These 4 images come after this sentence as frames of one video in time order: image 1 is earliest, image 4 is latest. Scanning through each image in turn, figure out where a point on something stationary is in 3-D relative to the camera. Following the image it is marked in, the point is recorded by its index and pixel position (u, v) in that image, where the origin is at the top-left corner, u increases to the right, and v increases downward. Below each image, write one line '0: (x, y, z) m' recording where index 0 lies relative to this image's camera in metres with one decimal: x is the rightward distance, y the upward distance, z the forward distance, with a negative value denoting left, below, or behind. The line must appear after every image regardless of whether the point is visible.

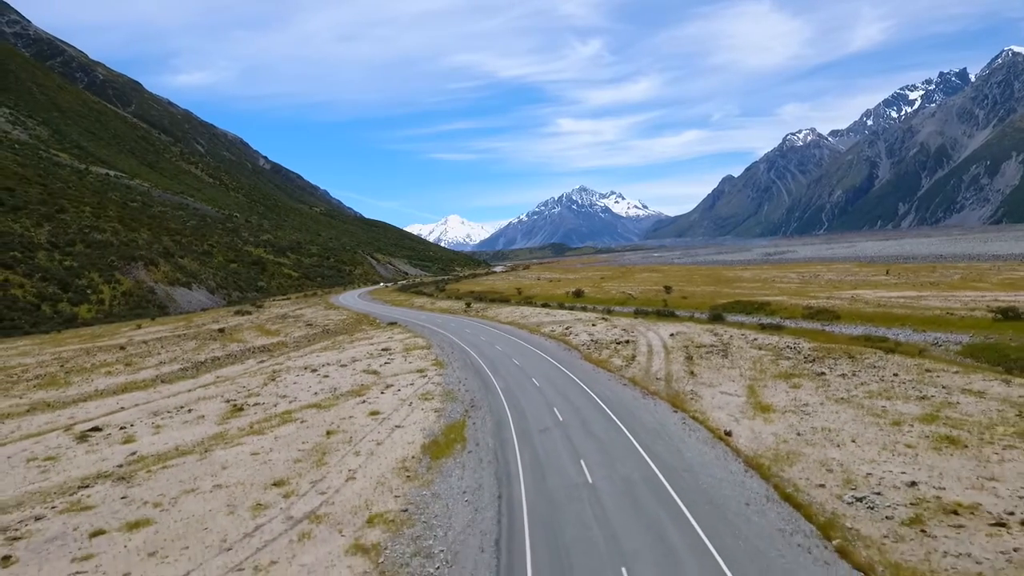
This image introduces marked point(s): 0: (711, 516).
0: (+6.5, -7.5, +19.2) m
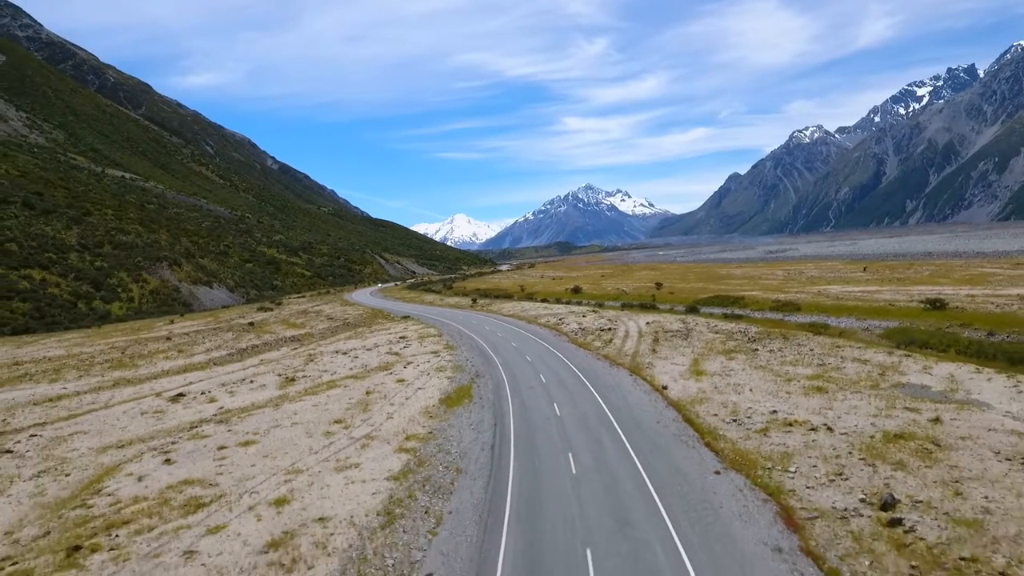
0: (+6.0, -7.0, +29.1) m
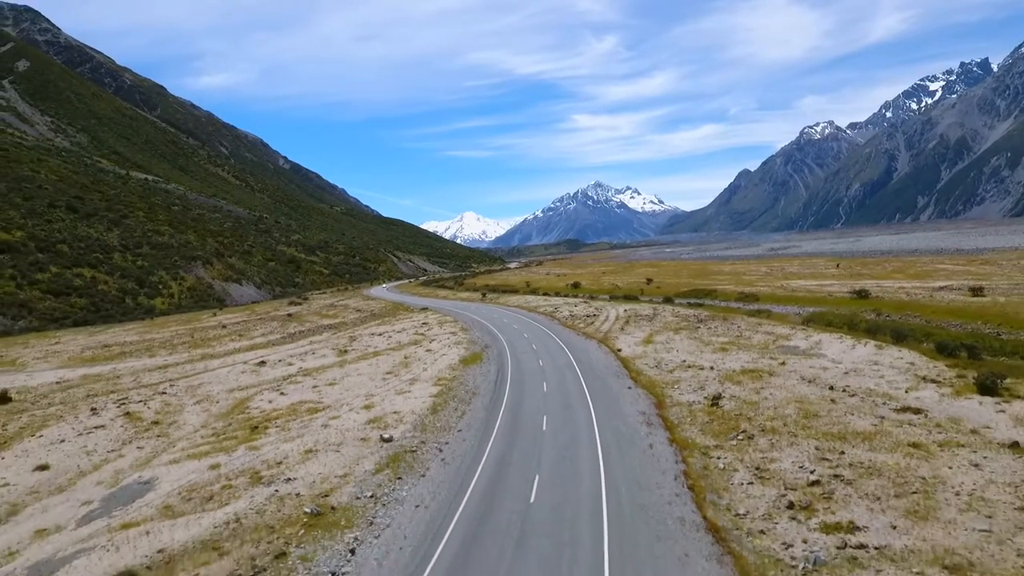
0: (+5.8, -6.3, +44.2) m
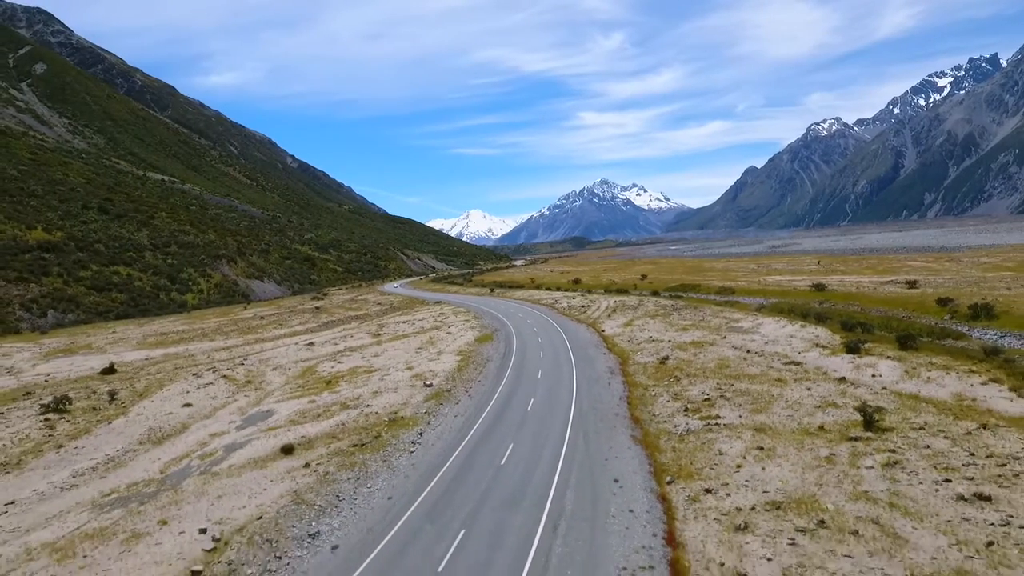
0: (+6.3, -5.6, +57.2) m
